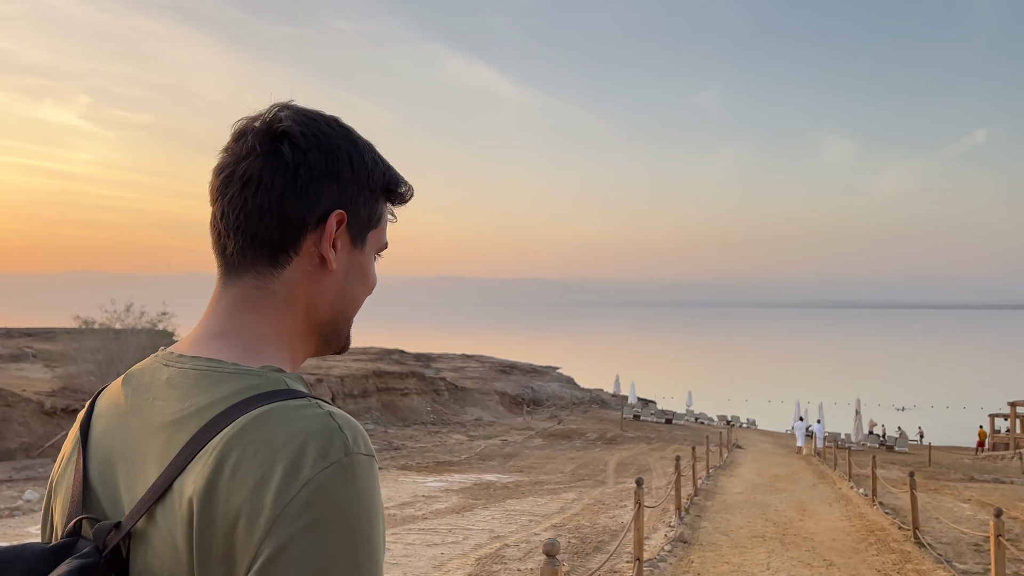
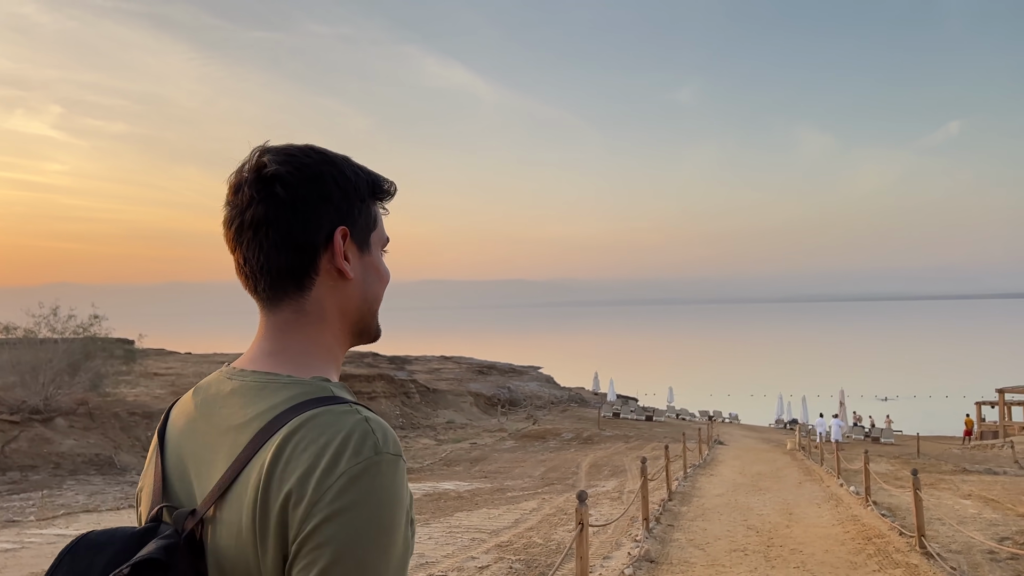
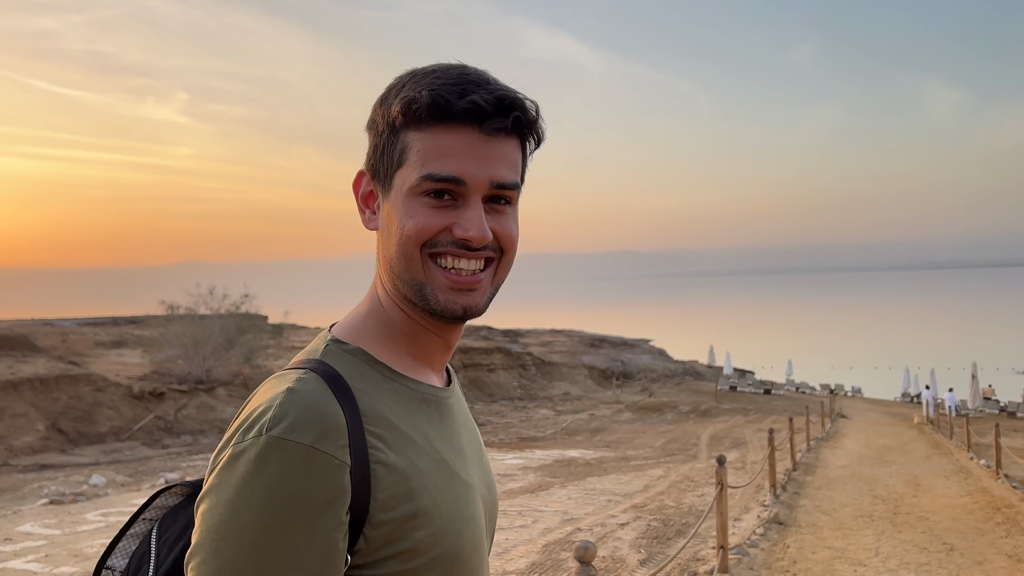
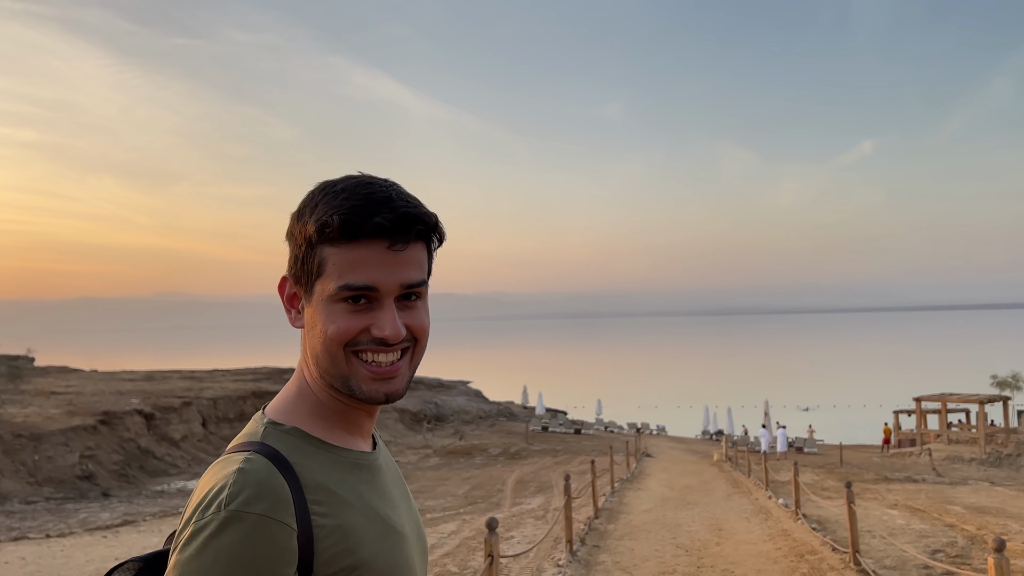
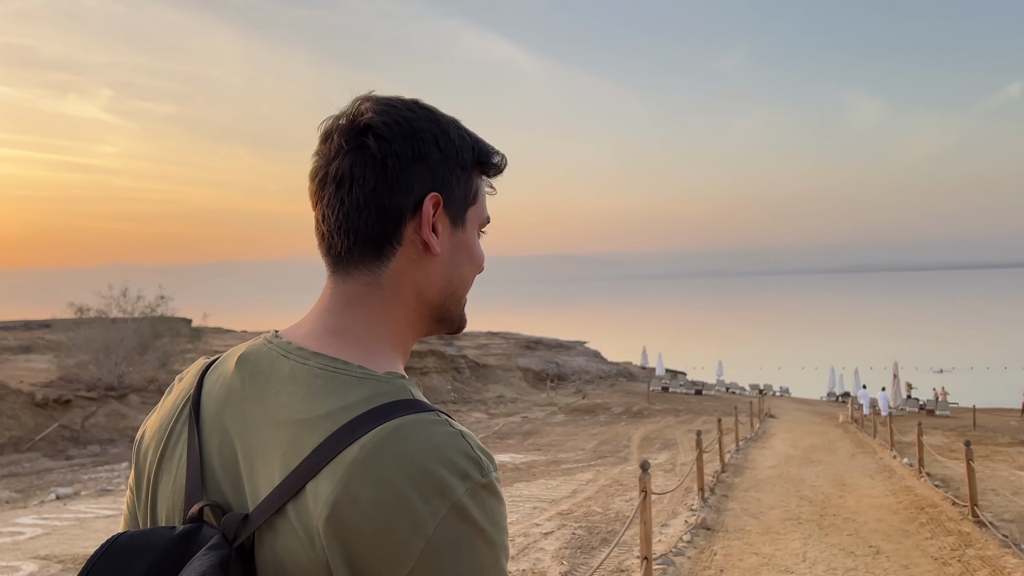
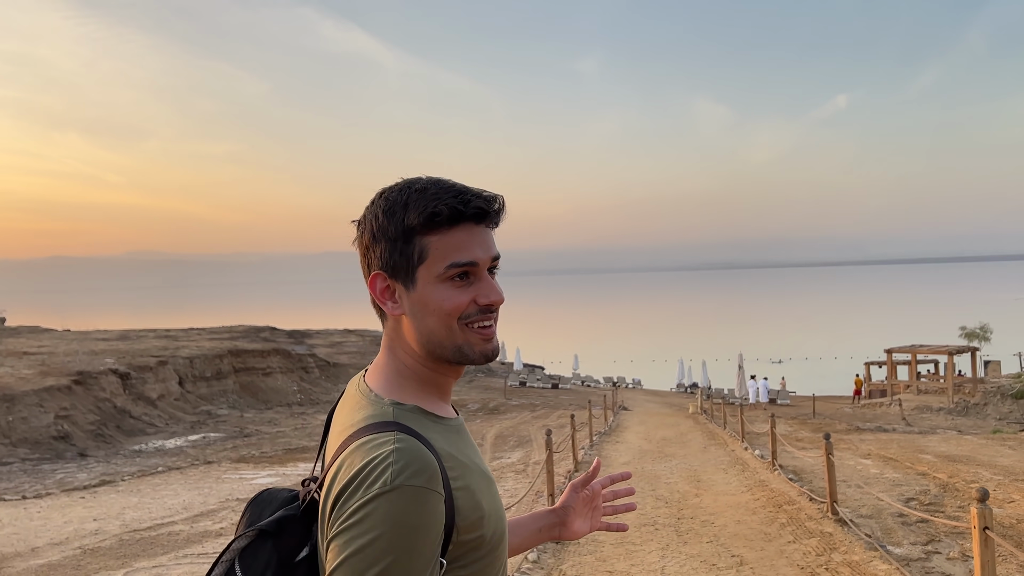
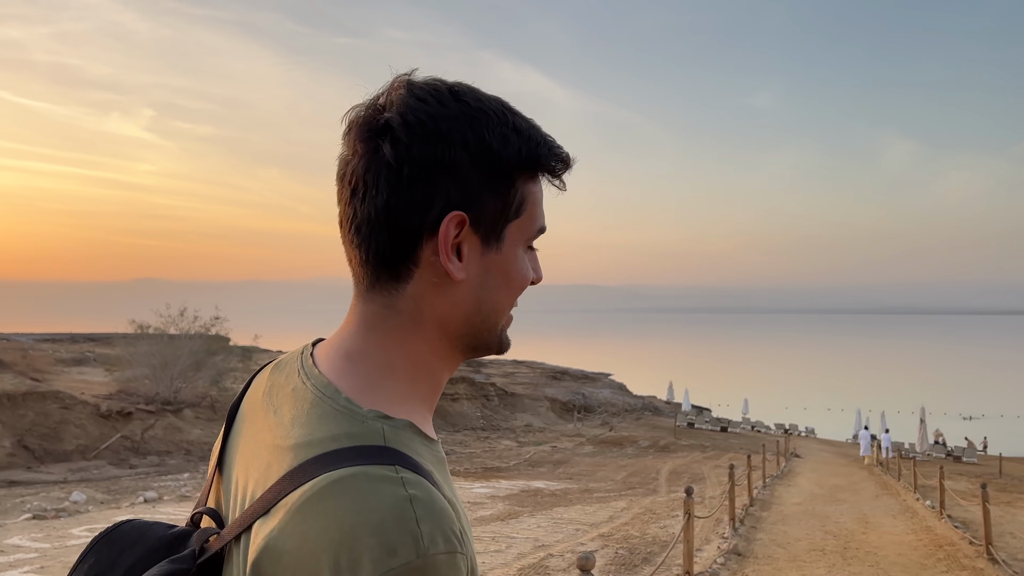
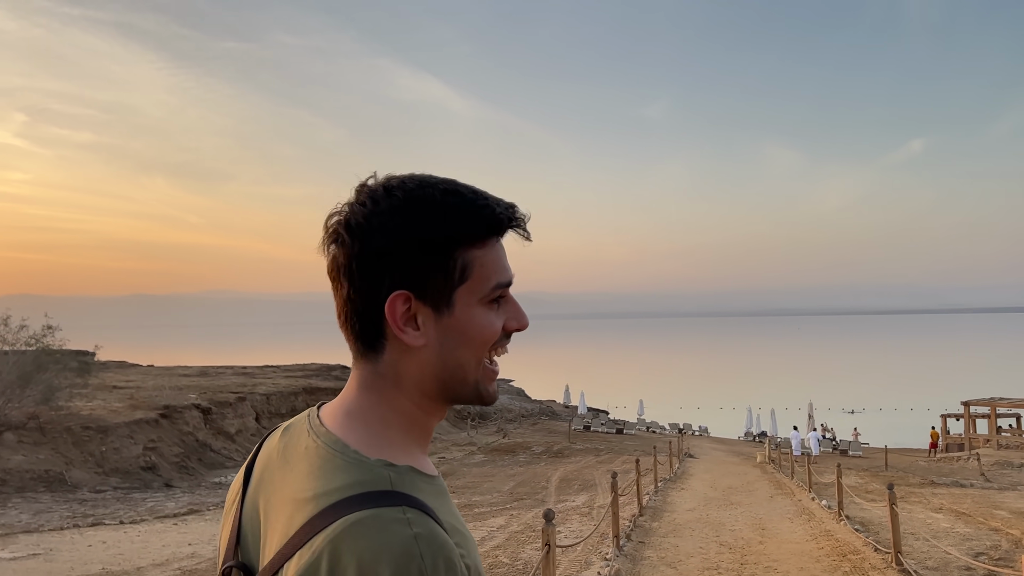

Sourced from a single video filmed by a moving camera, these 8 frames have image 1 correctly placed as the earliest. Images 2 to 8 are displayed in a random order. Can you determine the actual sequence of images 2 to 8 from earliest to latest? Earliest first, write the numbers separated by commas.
7, 3, 5, 2, 8, 4, 6
